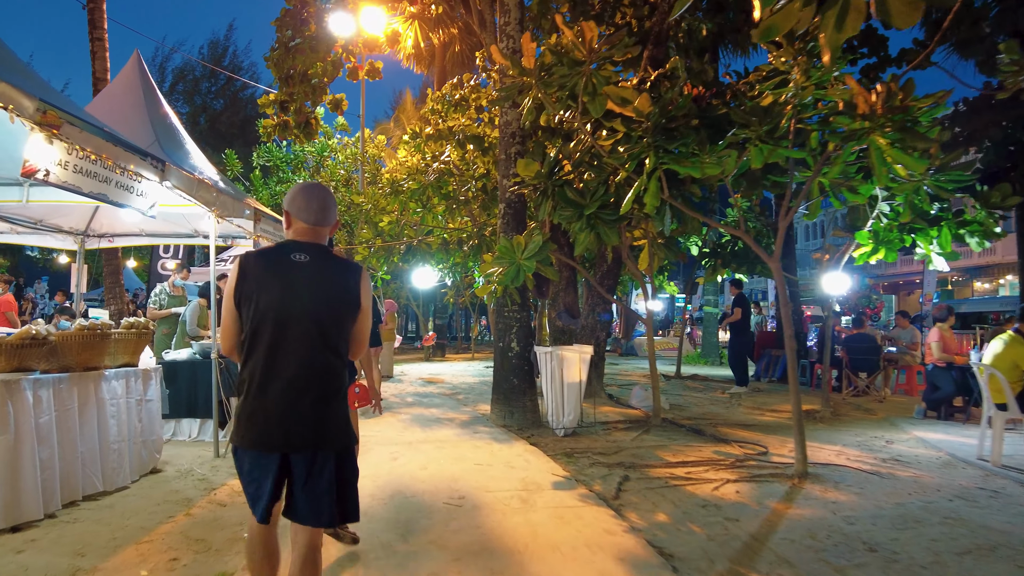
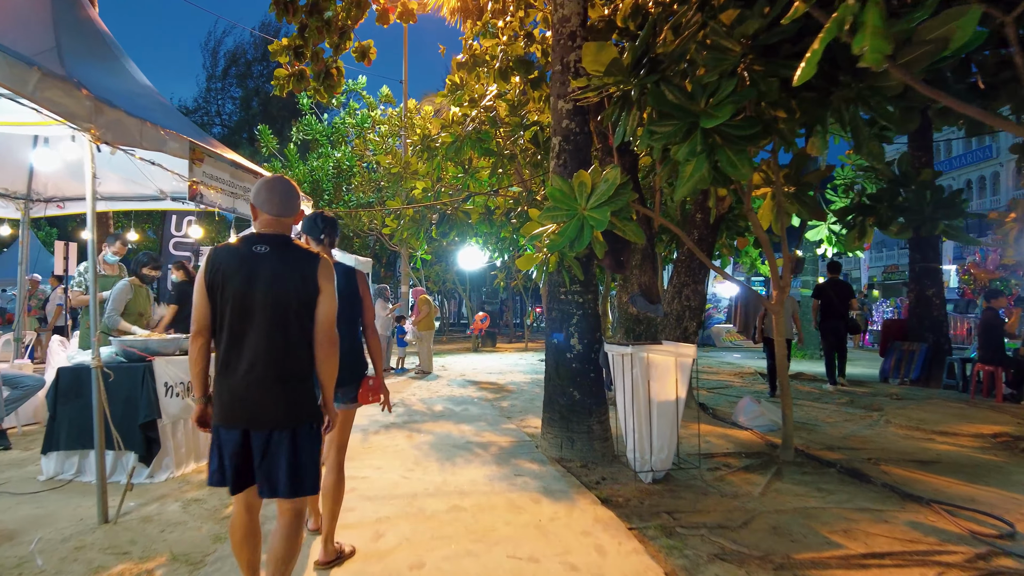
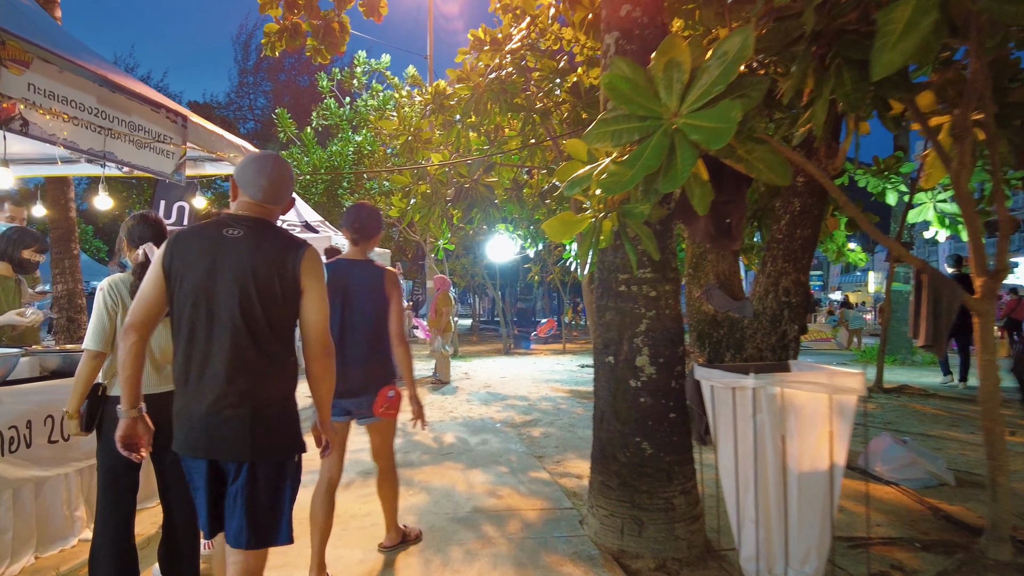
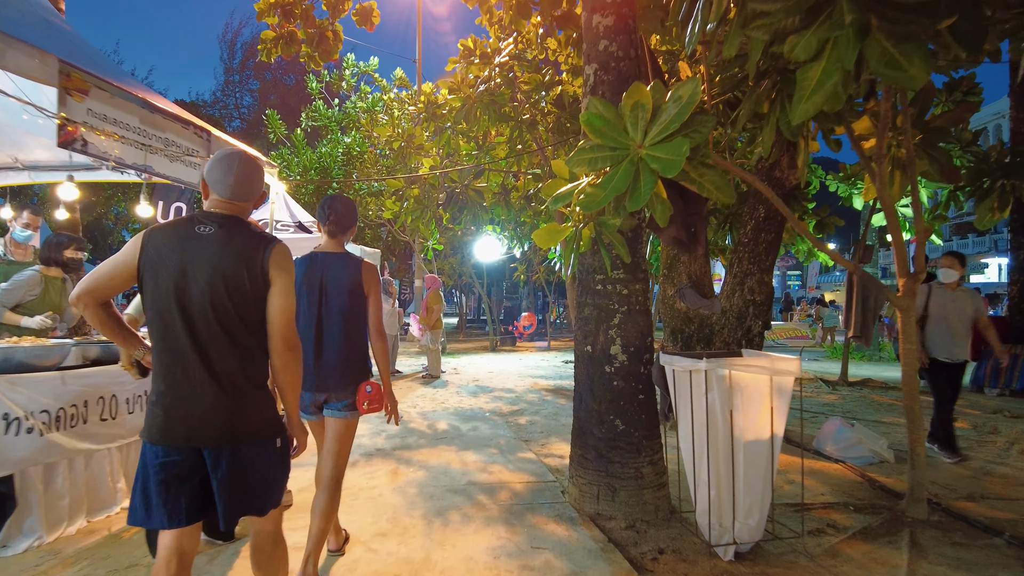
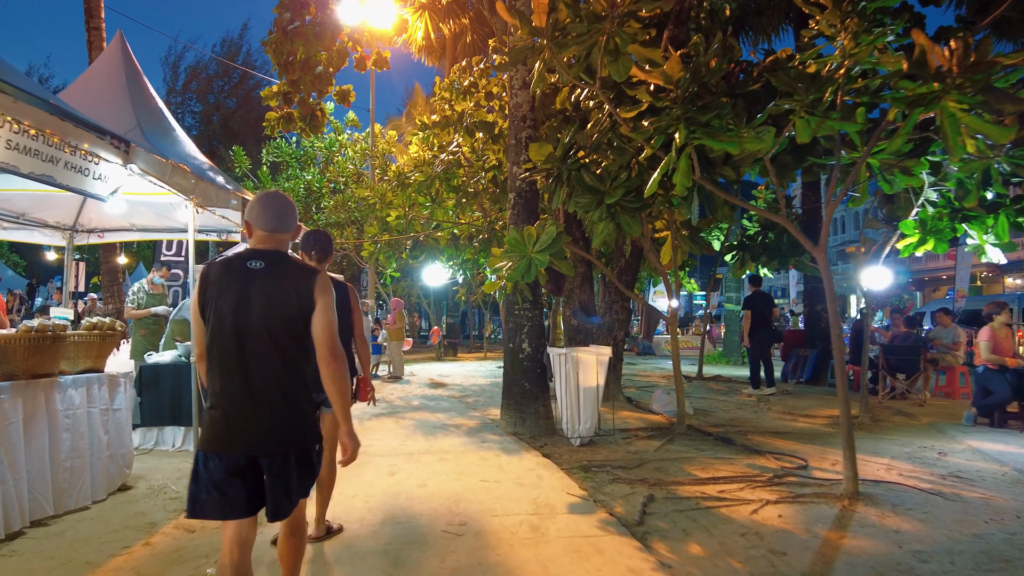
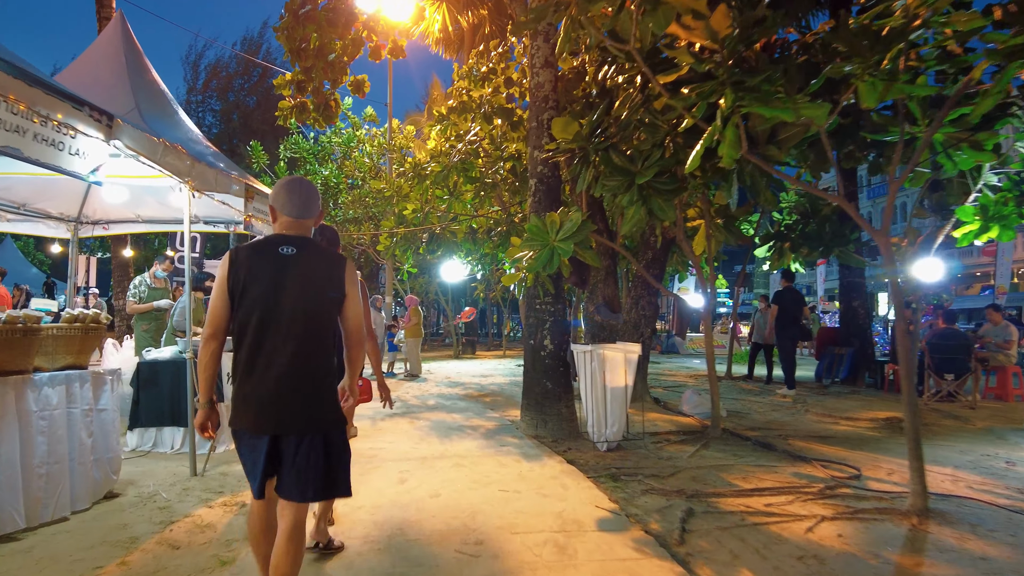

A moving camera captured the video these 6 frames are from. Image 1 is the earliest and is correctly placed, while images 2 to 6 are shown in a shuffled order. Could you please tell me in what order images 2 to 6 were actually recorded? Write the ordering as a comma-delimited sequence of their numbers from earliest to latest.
5, 6, 2, 4, 3
